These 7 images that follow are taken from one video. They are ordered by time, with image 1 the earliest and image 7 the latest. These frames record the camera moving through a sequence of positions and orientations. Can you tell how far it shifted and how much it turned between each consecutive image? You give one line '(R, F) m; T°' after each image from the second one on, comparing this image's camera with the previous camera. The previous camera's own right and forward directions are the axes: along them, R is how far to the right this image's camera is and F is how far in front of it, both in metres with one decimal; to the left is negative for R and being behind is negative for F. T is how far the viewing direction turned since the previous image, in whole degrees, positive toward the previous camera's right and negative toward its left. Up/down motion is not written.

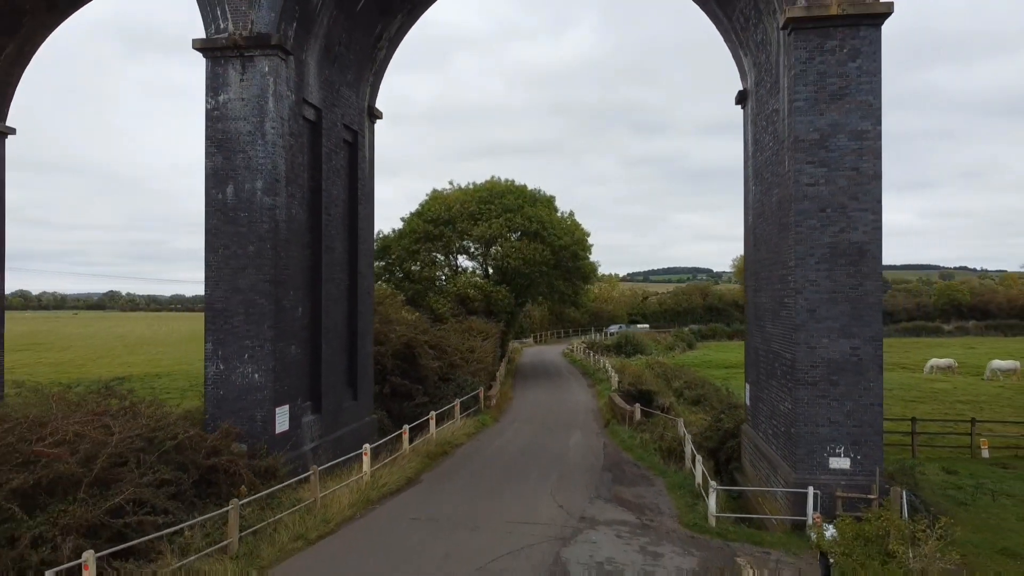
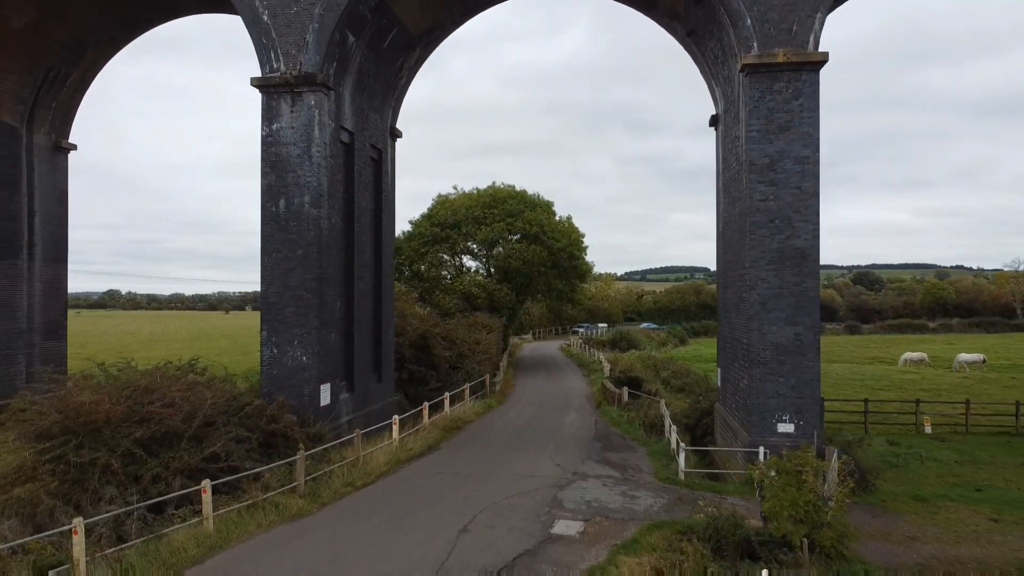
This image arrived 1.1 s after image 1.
(-0.1, -1.8) m; 0°
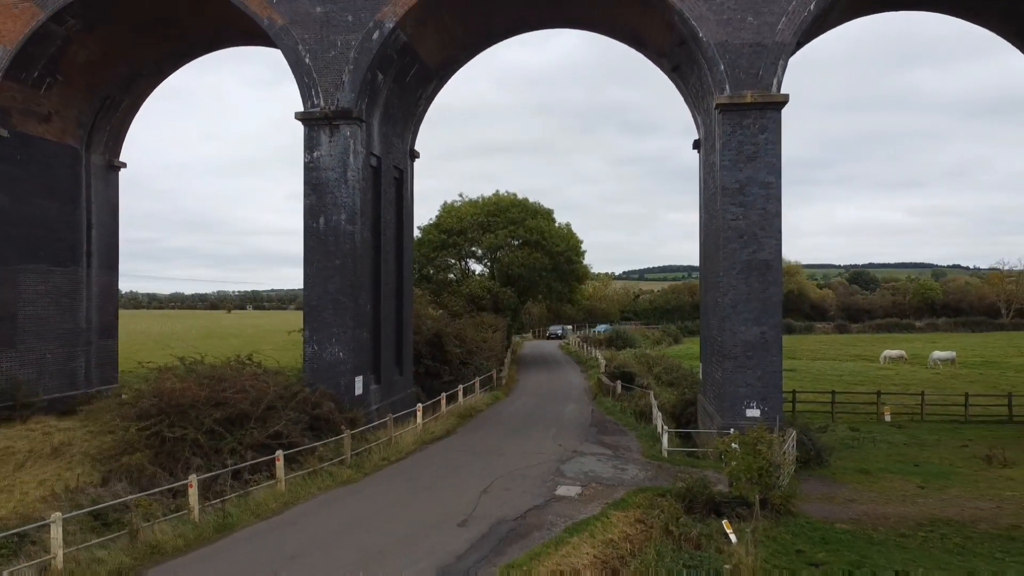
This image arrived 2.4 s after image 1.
(-0.2, -1.8) m; 0°
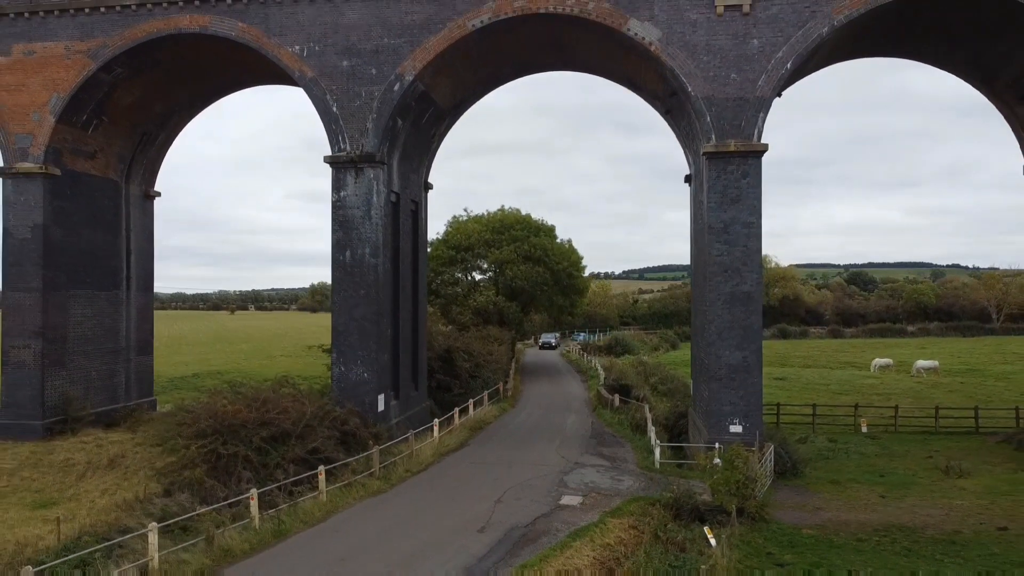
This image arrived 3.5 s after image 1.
(-0.2, -1.4) m; 0°
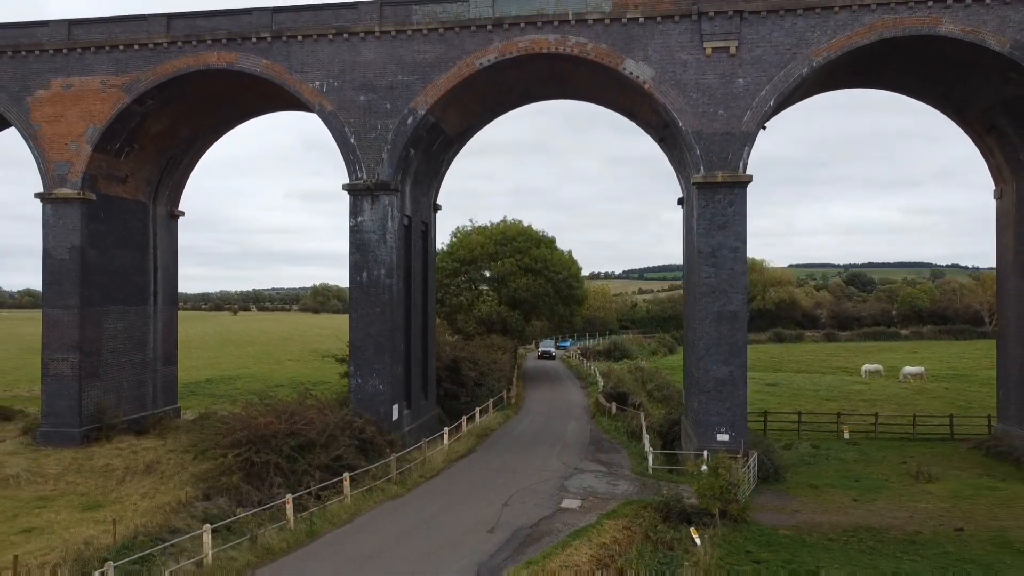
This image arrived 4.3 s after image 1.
(-0.1, -1.1) m; 0°
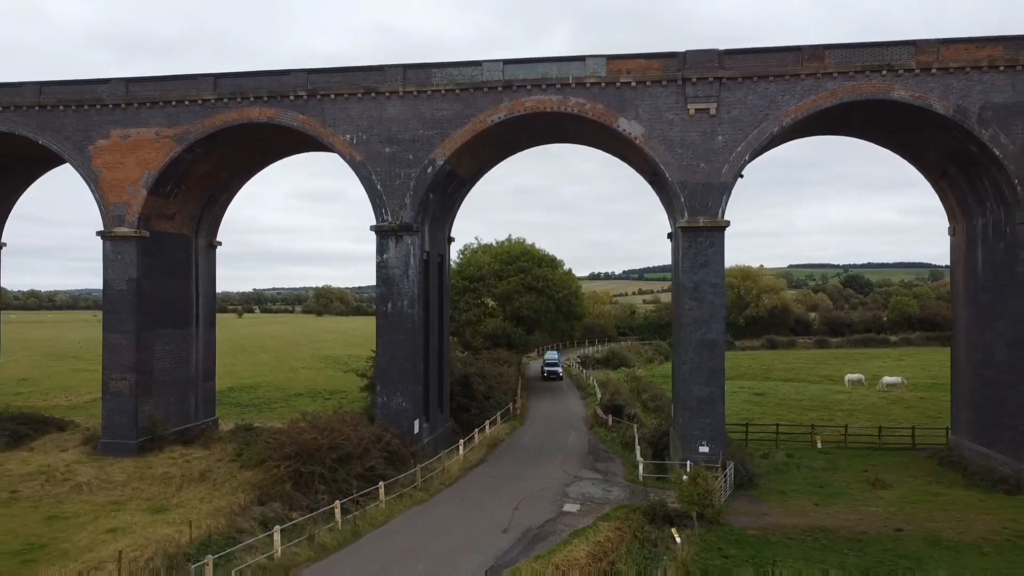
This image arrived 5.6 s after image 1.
(-0.2, -2.1) m; 0°
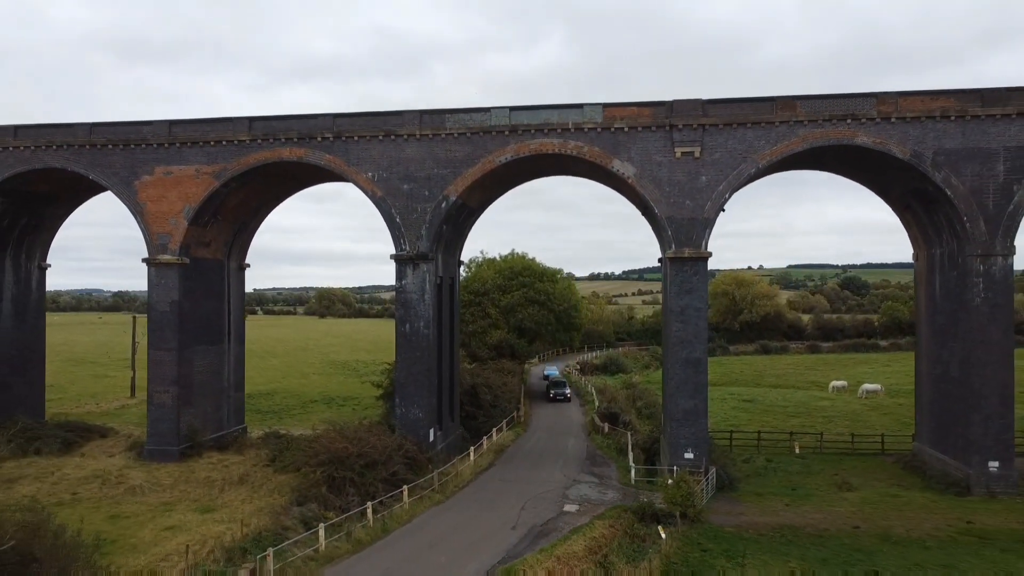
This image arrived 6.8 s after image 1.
(-0.2, -2.0) m; 0°
